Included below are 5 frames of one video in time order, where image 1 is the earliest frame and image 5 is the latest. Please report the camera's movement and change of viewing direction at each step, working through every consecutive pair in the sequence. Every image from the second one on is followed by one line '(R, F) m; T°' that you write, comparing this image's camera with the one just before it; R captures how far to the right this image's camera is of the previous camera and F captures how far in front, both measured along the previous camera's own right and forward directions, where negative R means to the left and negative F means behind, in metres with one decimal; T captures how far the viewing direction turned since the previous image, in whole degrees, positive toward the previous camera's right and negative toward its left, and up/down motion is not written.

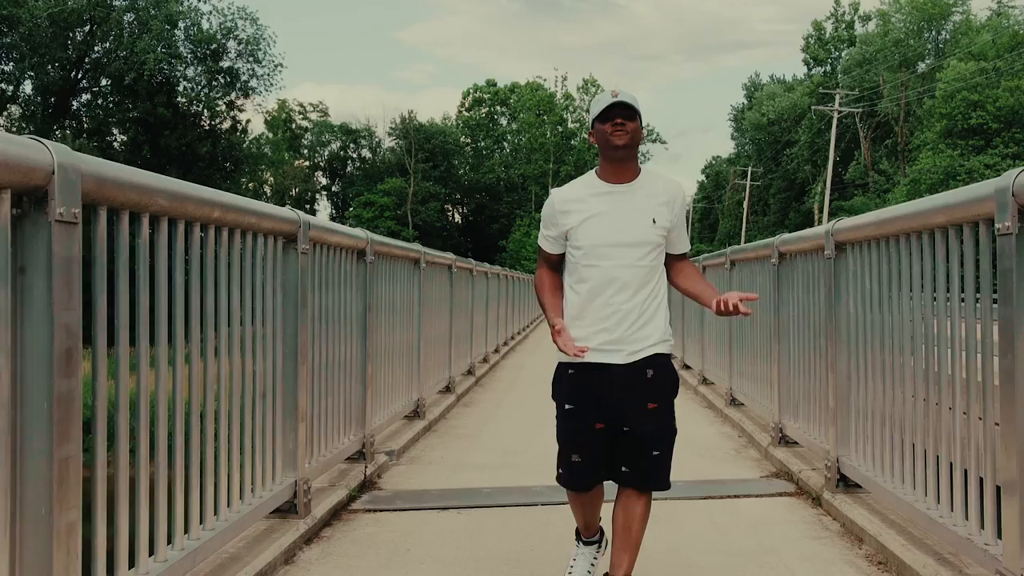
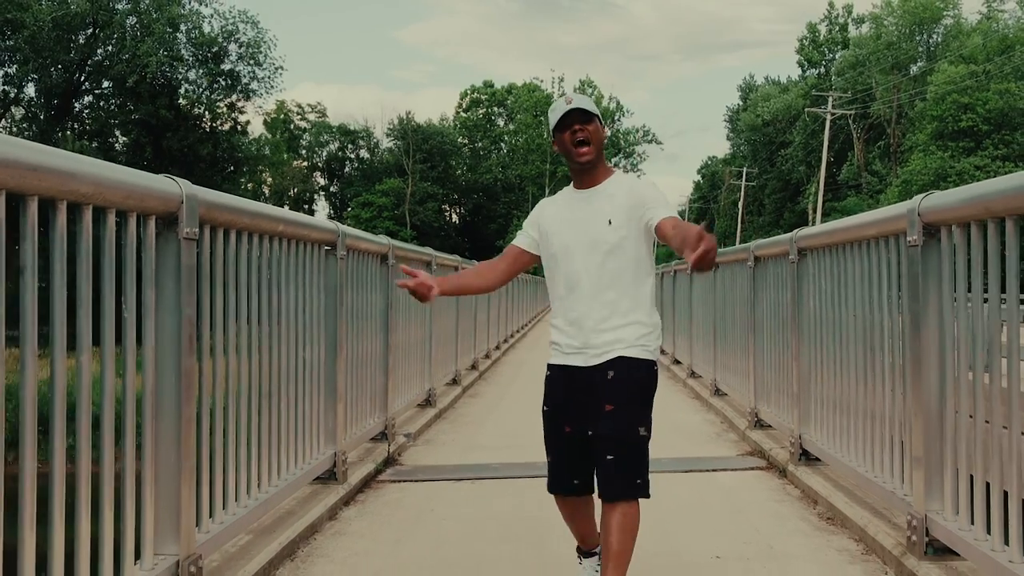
(-0.1, -0.8) m; 0°
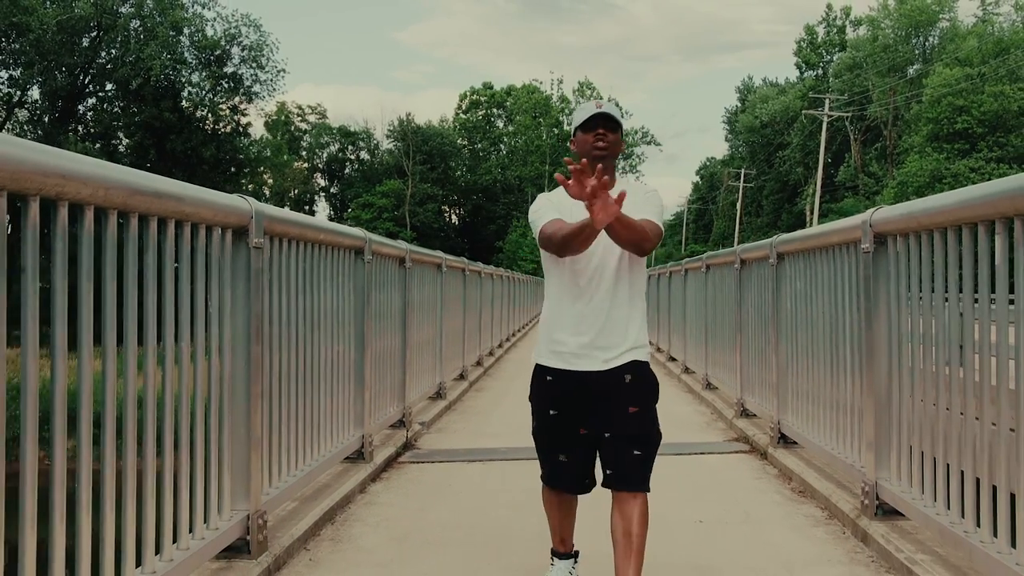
(-0.1, -0.6) m; 0°
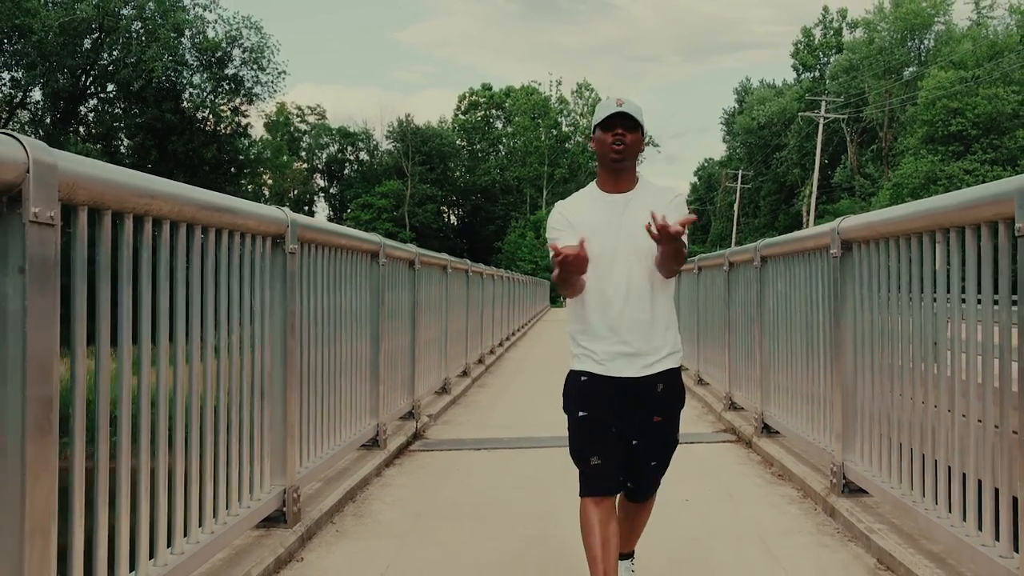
(0.0, -0.5) m; 0°
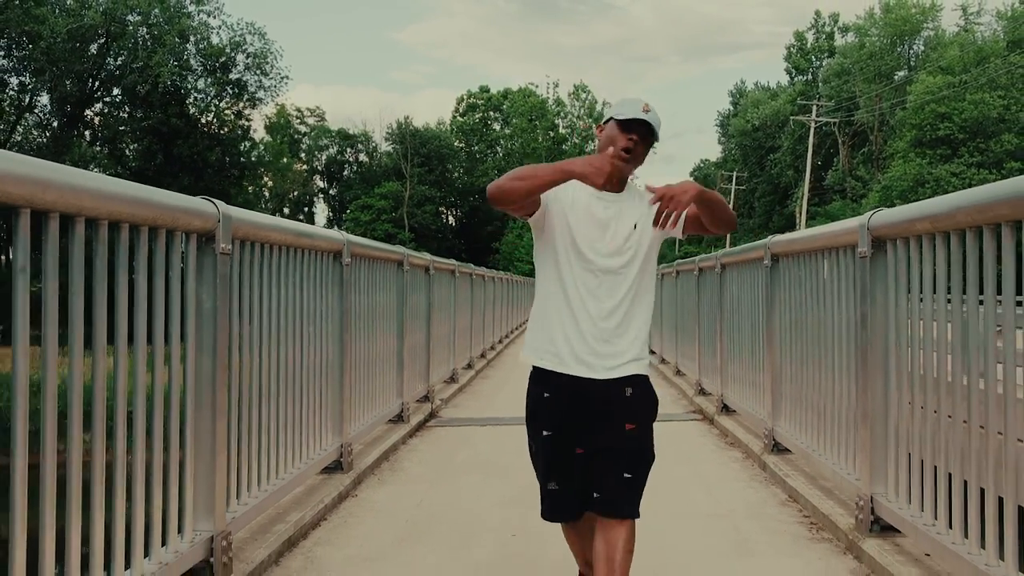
(0.0, -1.3) m; 0°
